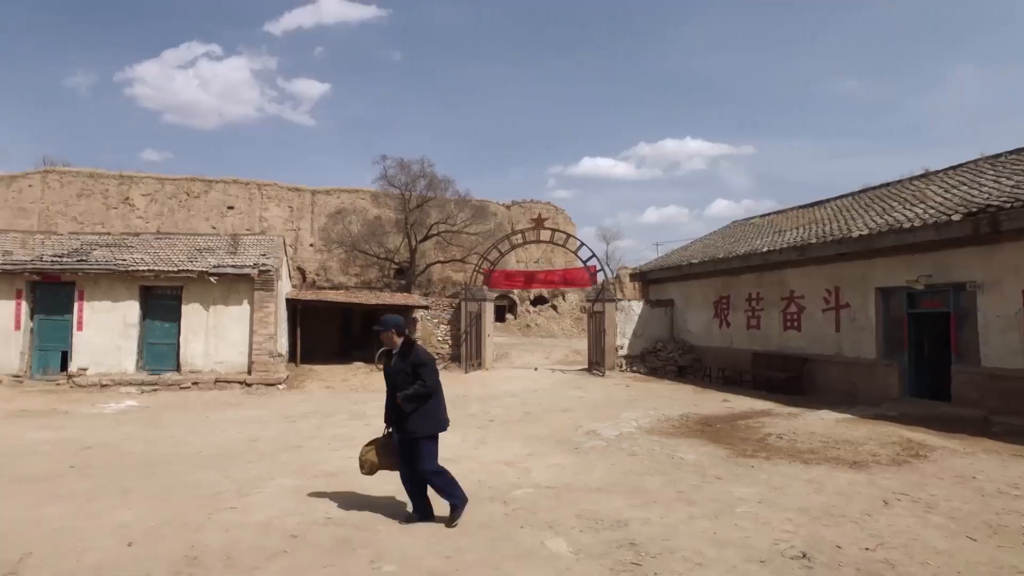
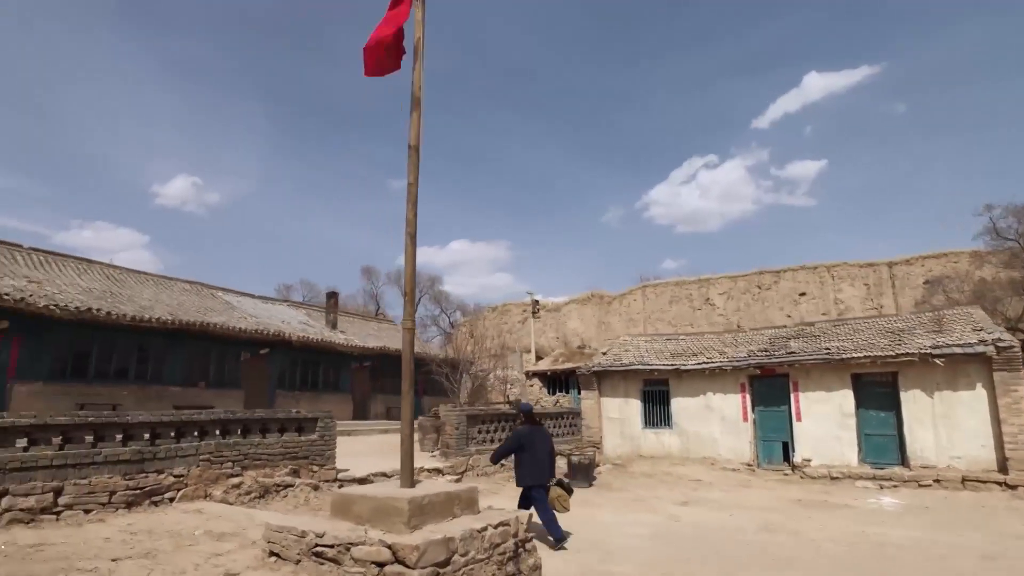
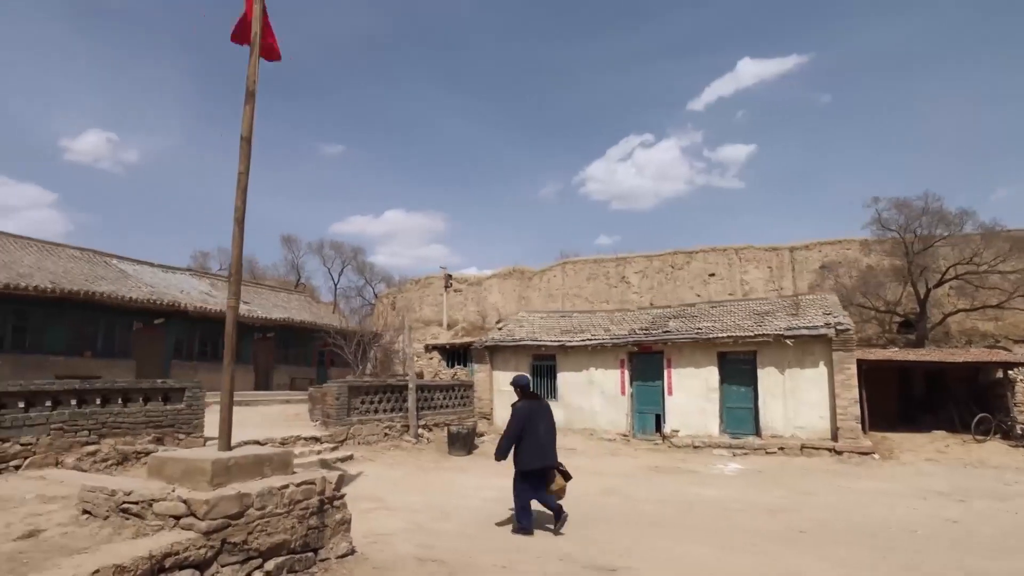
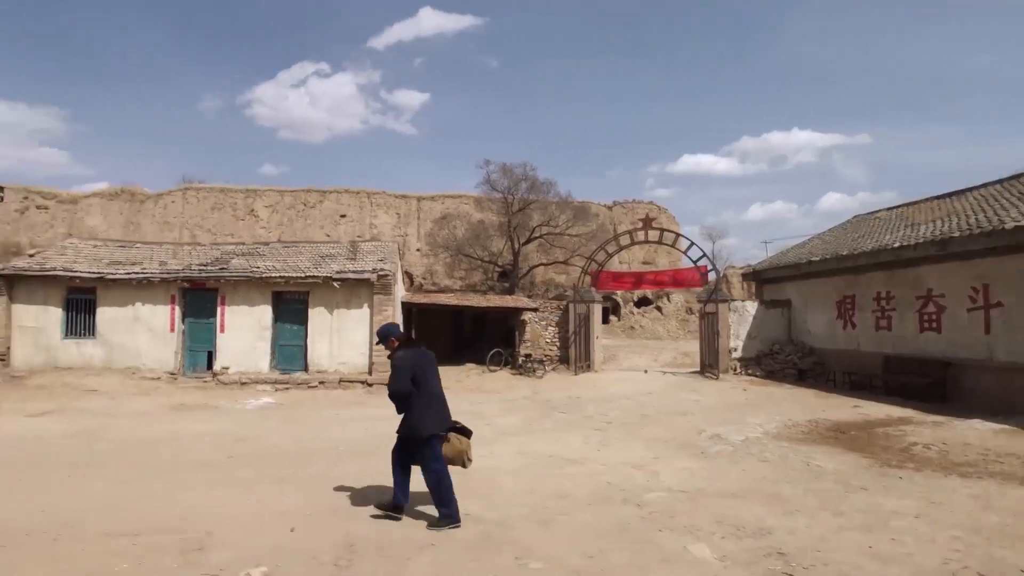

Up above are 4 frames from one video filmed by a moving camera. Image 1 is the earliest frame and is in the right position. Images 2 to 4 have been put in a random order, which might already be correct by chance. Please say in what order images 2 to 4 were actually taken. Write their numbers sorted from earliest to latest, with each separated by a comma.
4, 3, 2
